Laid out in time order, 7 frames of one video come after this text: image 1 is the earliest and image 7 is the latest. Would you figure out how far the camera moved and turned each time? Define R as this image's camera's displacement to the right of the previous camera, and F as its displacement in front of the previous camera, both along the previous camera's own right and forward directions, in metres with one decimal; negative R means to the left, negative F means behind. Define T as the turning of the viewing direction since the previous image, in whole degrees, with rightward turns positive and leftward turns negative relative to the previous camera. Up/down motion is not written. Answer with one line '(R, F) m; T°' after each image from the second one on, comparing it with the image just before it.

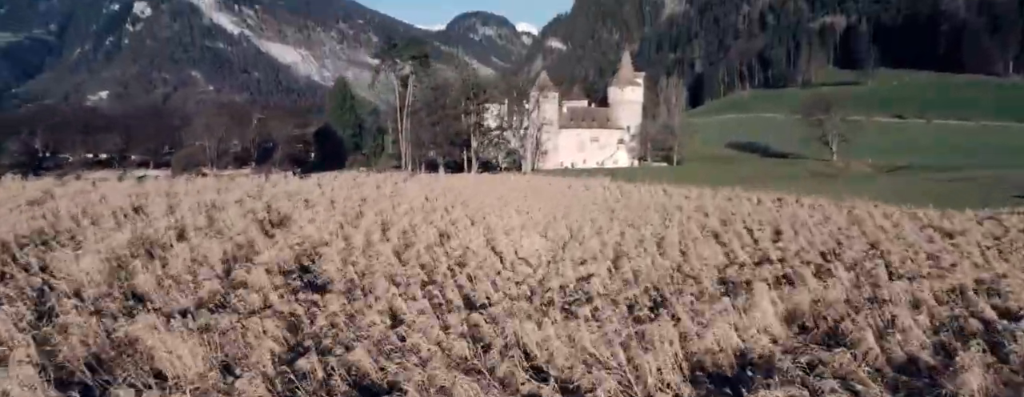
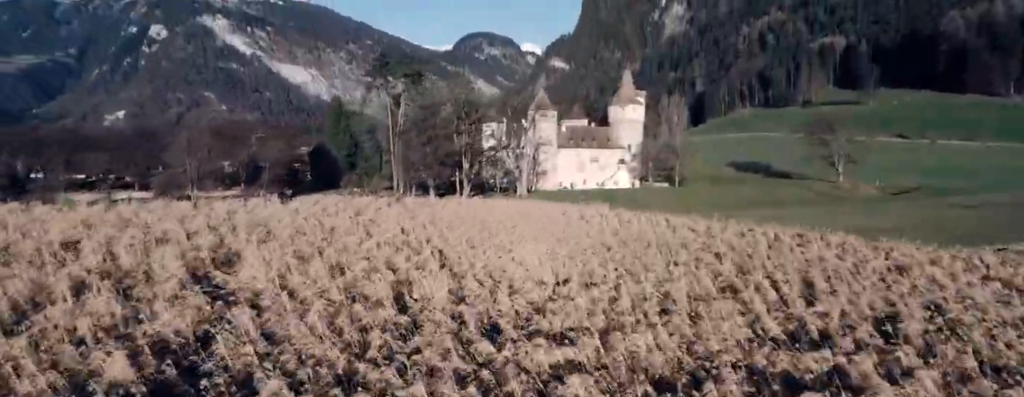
(+0.4, +2.1) m; 0°
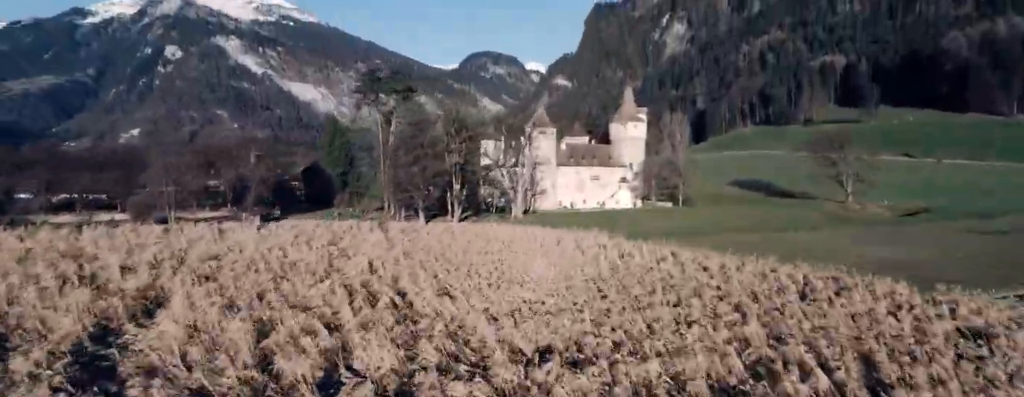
(+0.4, +2.3) m; 0°
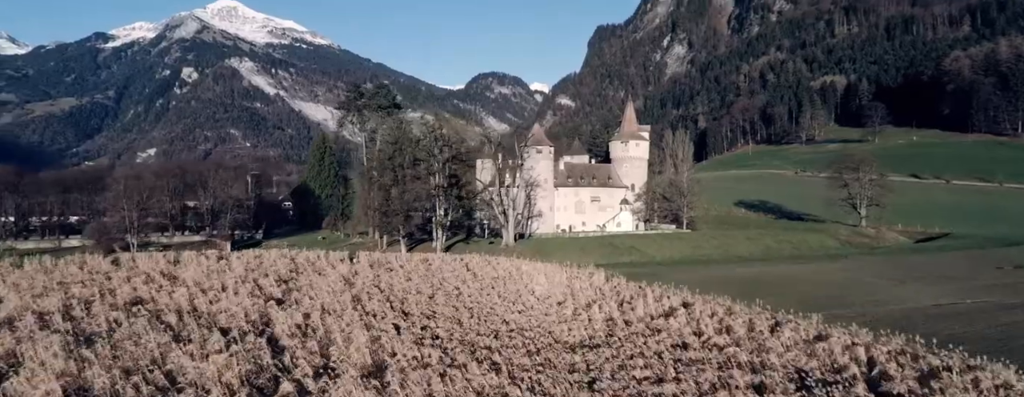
(+0.6, +3.1) m; 0°
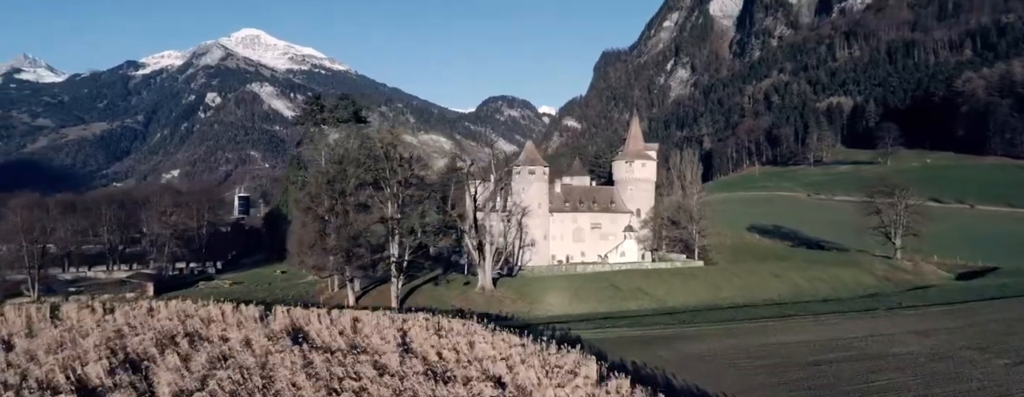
(+1.1, +6.3) m; 0°
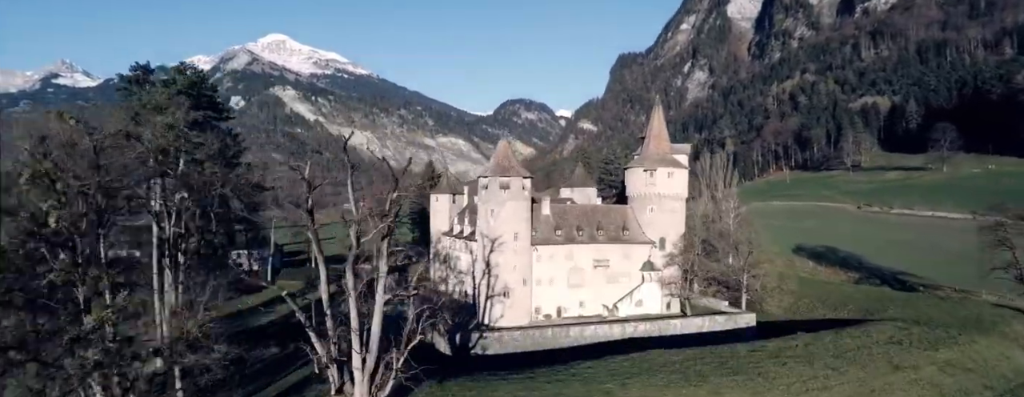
(+2.3, +14.6) m; -1°
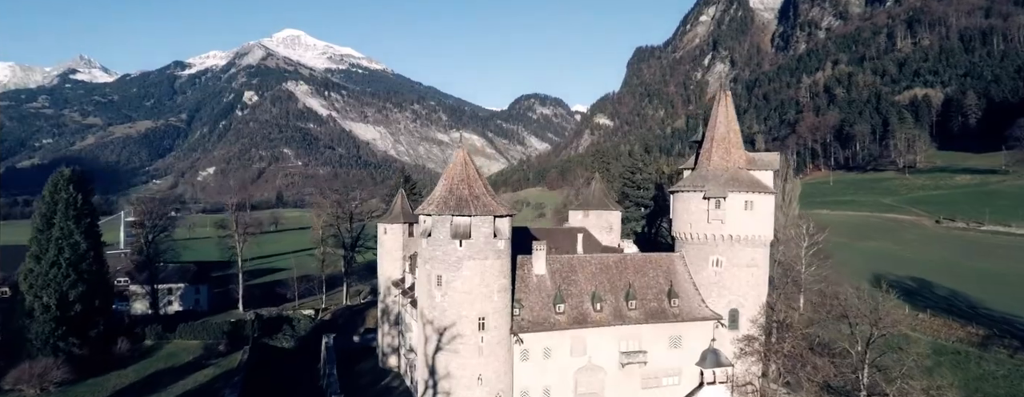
(+1.4, +14.0) m; -1°
